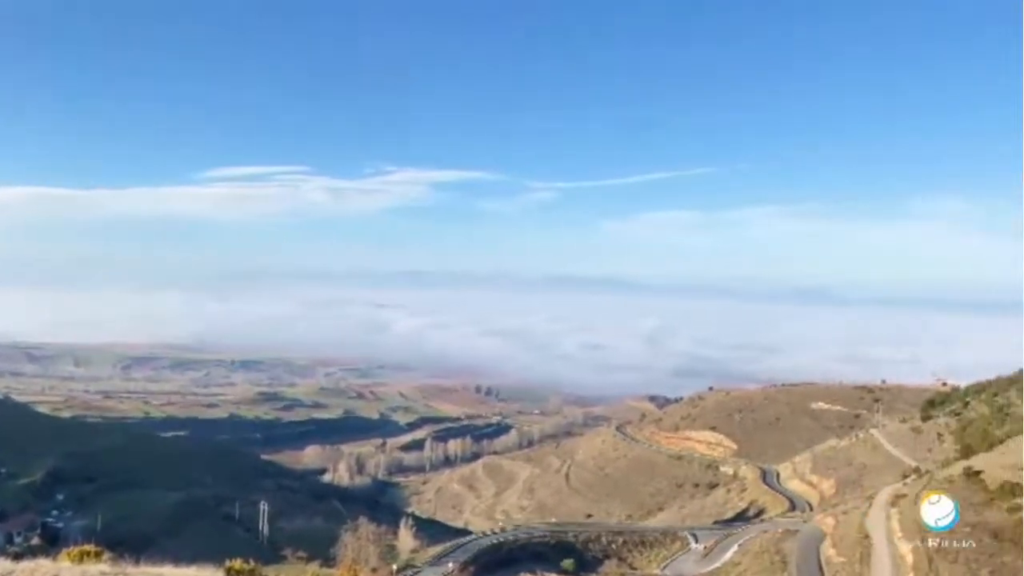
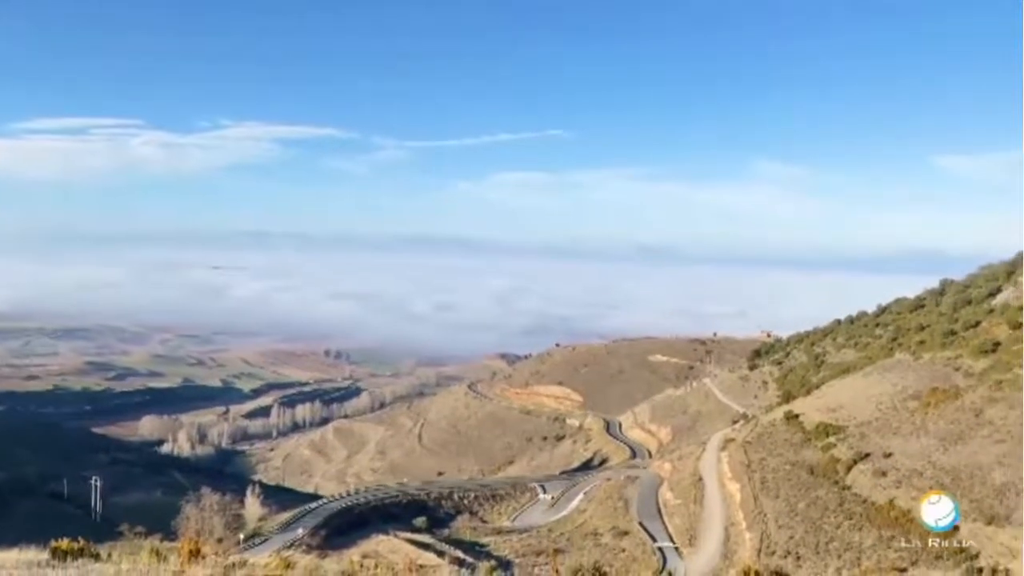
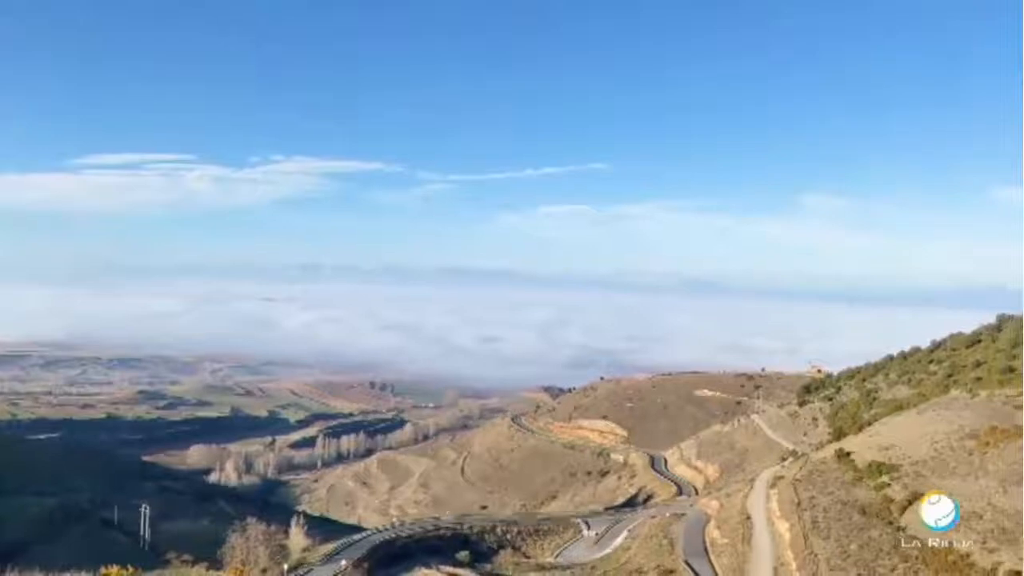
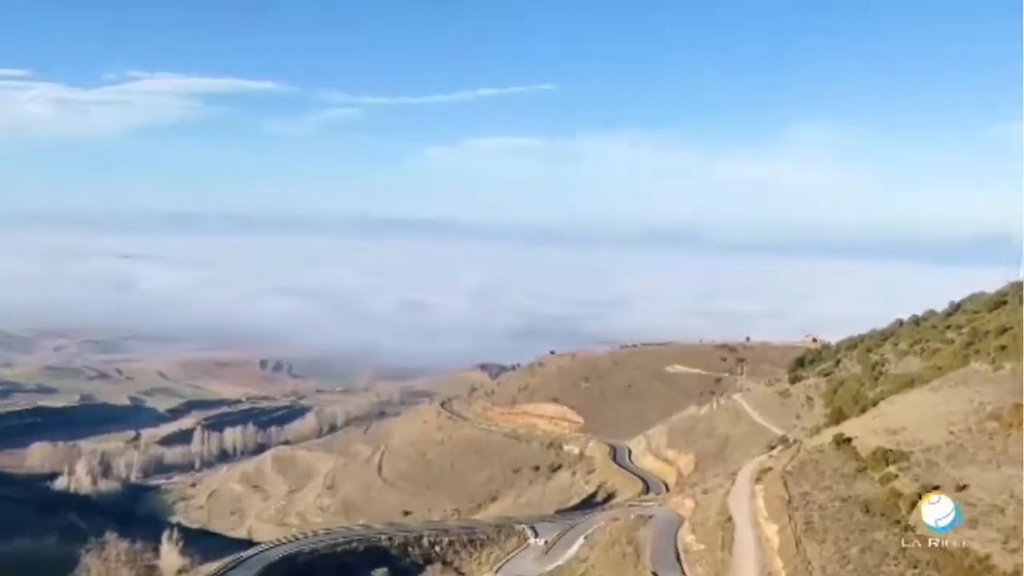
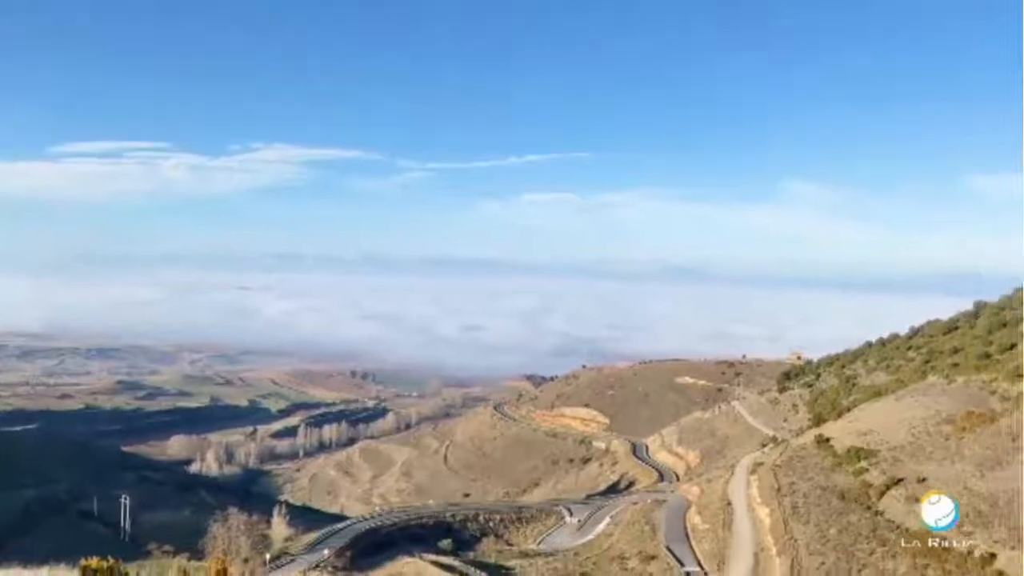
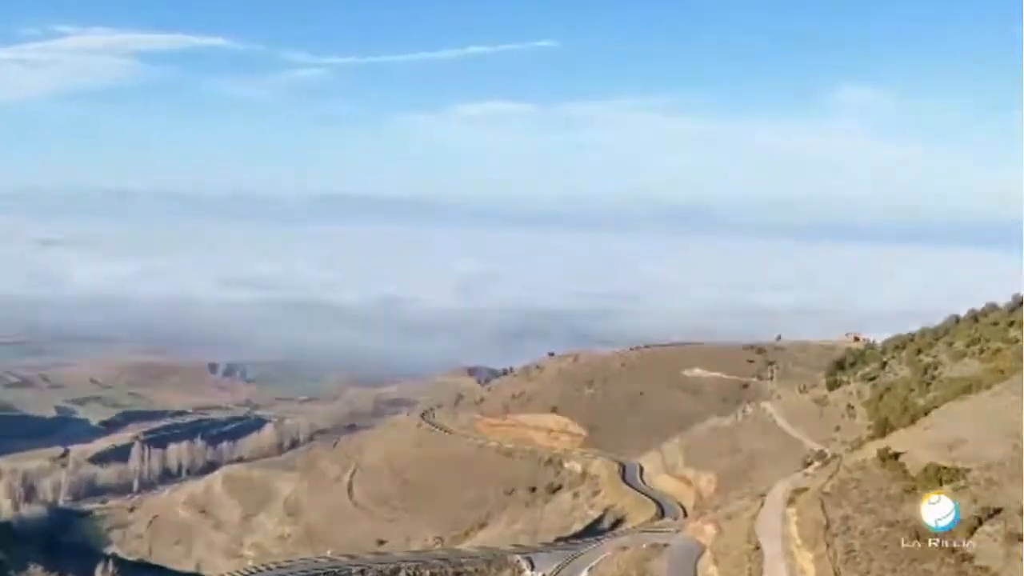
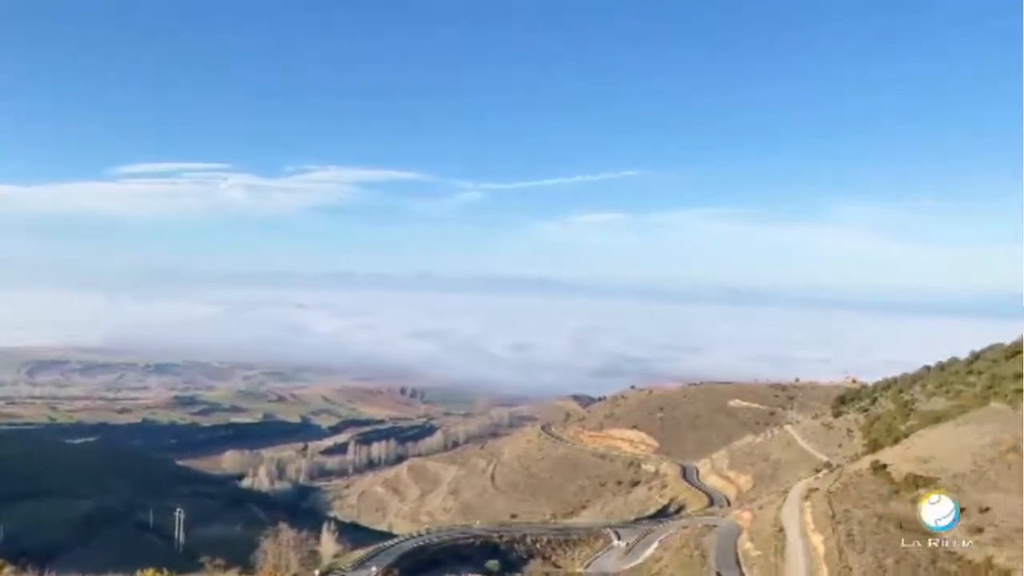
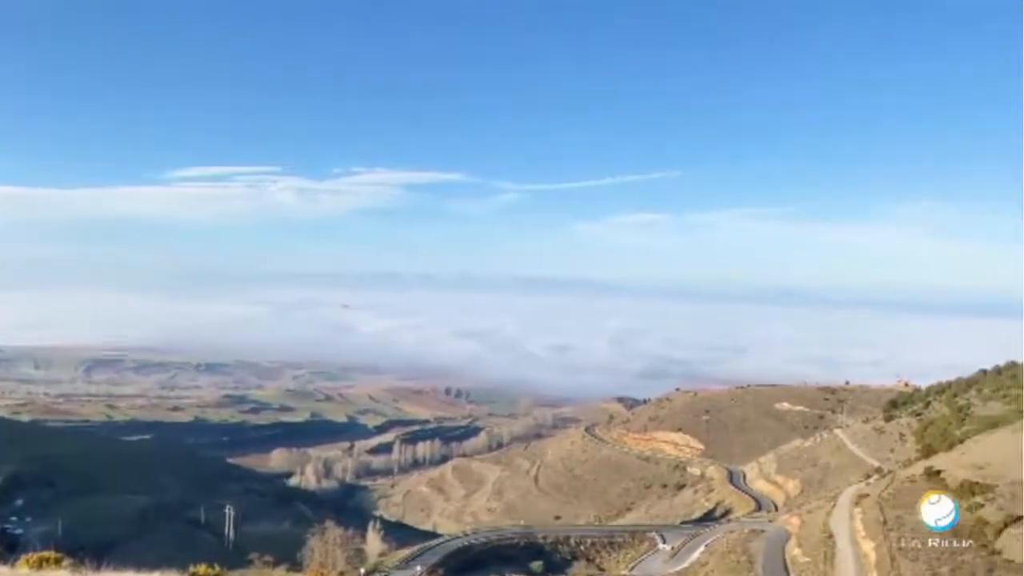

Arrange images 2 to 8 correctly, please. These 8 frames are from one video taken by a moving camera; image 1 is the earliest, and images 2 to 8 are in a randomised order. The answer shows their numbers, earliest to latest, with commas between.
8, 7, 3, 5, 2, 4, 6
